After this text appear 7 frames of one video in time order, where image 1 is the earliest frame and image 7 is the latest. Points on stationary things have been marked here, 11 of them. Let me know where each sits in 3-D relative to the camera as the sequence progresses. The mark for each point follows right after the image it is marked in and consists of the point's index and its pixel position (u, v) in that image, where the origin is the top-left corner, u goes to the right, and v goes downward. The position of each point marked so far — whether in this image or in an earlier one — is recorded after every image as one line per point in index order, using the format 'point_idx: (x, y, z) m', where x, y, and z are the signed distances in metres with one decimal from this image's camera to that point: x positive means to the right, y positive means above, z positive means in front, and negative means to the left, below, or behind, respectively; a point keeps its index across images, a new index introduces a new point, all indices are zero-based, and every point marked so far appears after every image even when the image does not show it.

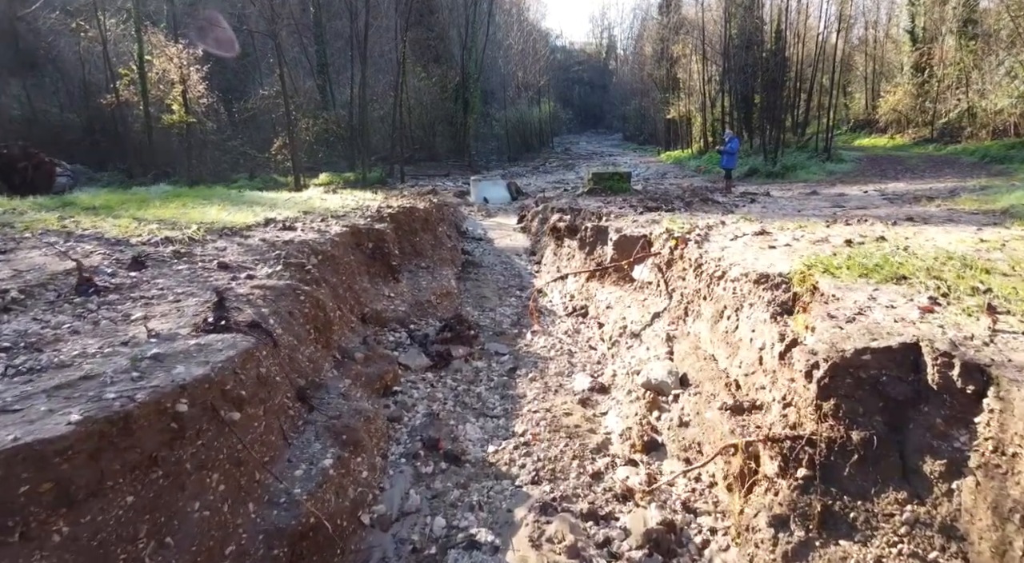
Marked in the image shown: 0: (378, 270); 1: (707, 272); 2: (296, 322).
0: (-2.0, +0.2, +8.9) m
1: (+2.3, +0.1, +7.0) m
2: (-2.0, -0.4, +5.5) m
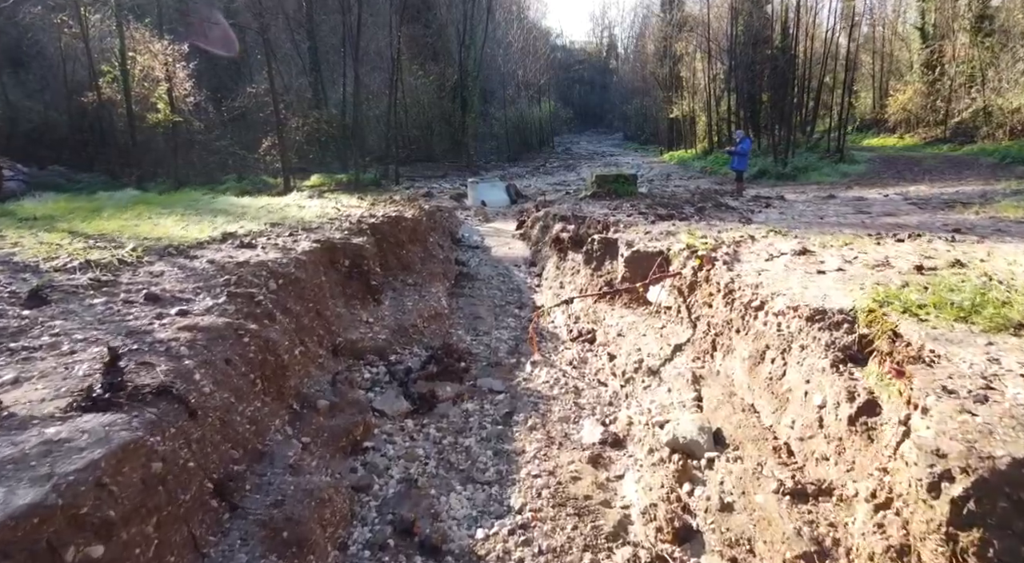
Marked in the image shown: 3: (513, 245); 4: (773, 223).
0: (-2.0, -0.1, +7.7) m
1: (+2.2, -0.2, +5.9) m
2: (-2.0, -0.7, +4.4) m
3: (0.0, +0.9, +15.5) m
4: (+4.9, +1.1, +11.2) m
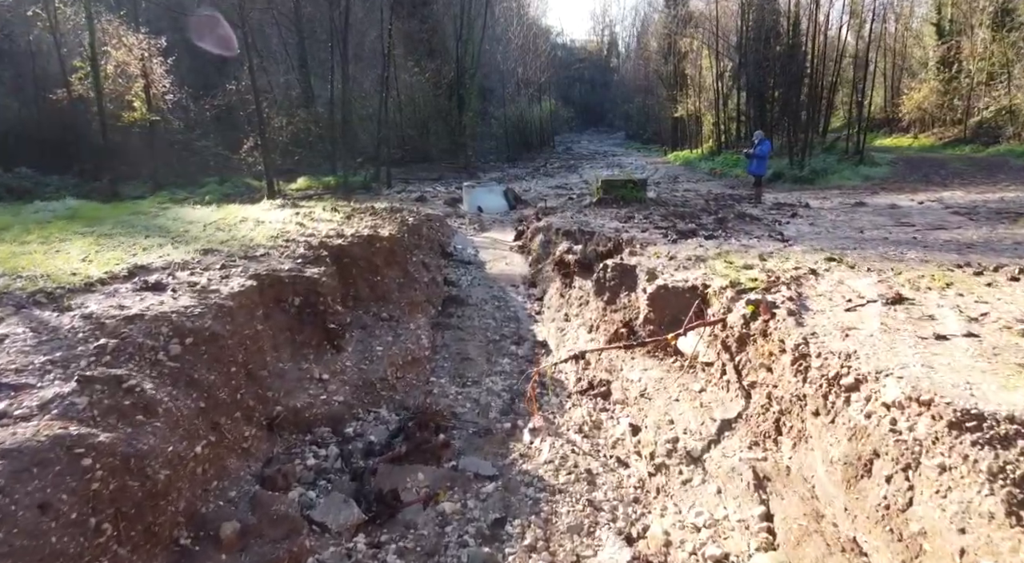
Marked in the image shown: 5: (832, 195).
0: (-2.1, -0.6, +6.1) m
1: (+2.2, -0.6, +4.2) m
2: (-2.1, -1.1, +2.7) m
3: (0.0, +0.5, +13.9) m
4: (+4.8, +0.6, +9.6) m
5: (+10.7, +2.8, +19.9) m
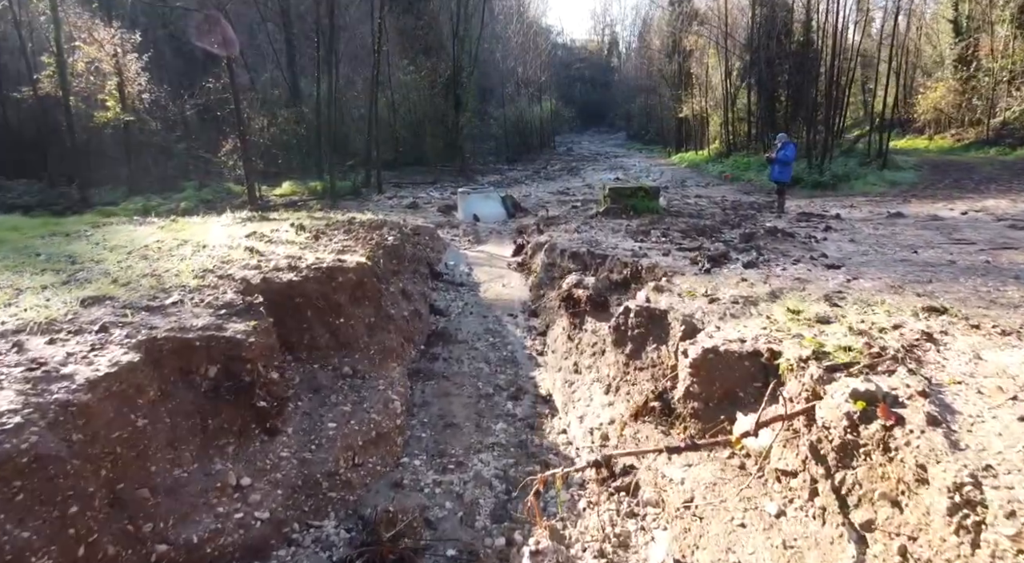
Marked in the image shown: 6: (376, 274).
0: (-2.1, -1.0, +4.4) m
1: (+2.1, -1.1, +2.6) m
2: (-2.1, -1.6, +1.1) m
3: (-0.1, 0.0, +12.2) m
4: (+4.8, +0.2, +7.9) m
5: (+10.6, +2.3, +18.2) m
6: (-1.8, +0.1, +7.9) m
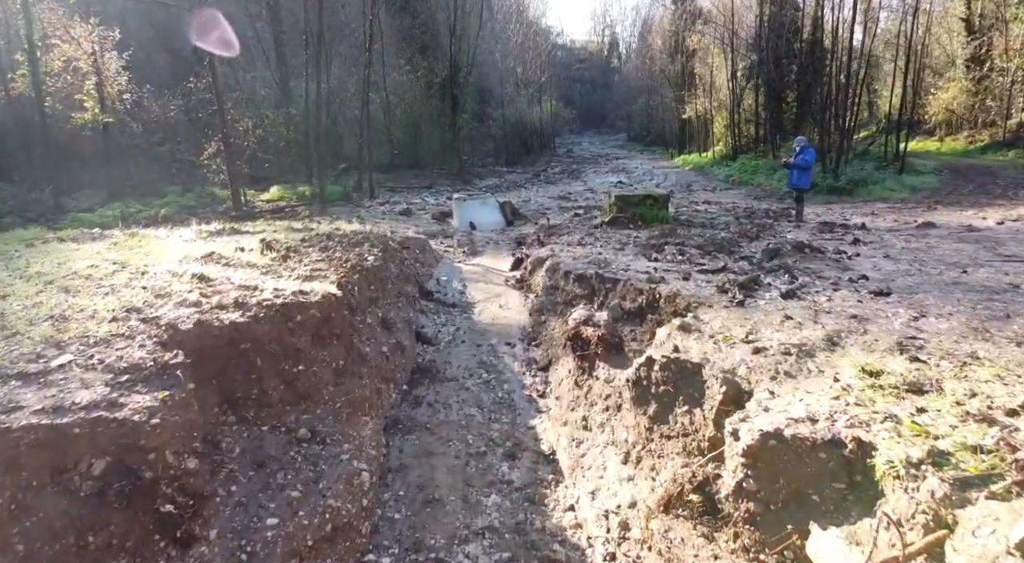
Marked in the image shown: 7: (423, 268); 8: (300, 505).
0: (-2.1, -1.4, +3.2) m
1: (+2.1, -1.5, +1.4) m
2: (-2.1, -1.9, -0.1) m
3: (-0.1, -0.4, +11.0) m
4: (+4.7, -0.2, +6.7) m
5: (+10.6, +2.0, +17.1) m
6: (-1.8, -0.3, +6.7) m
7: (-1.8, +0.3, +12.4) m
8: (-1.5, -1.6, +4.3) m
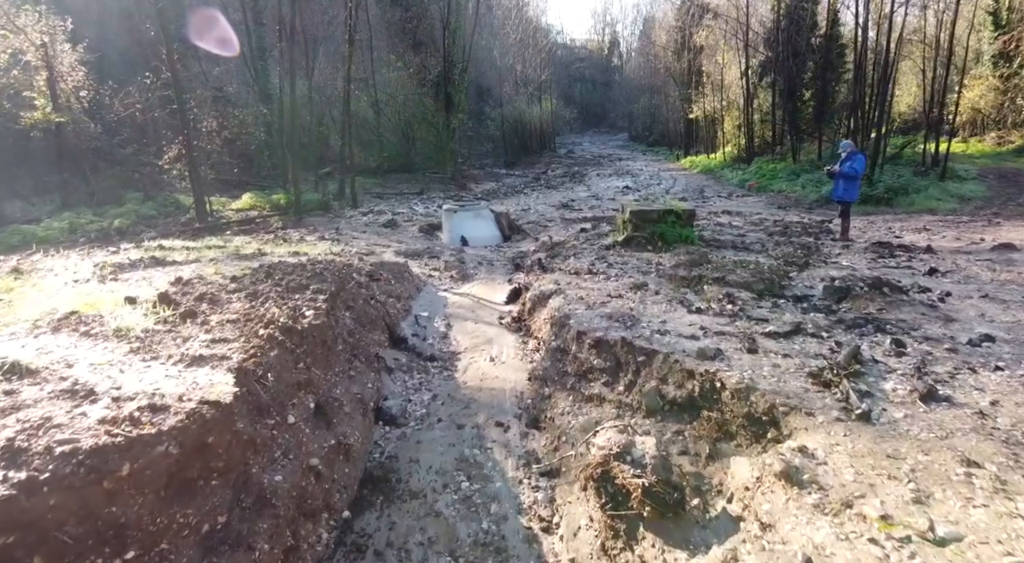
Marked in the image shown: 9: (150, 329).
0: (-2.2, -2.1, +0.9) m
1: (+2.0, -2.1, -1.0) m
2: (-2.2, -2.6, -2.5) m
3: (-0.2, -1.0, +8.7) m
4: (+4.7, -0.9, +4.3) m
5: (+10.5, +1.3, +14.7) m
6: (-1.9, -0.9, +4.3) m
7: (-1.9, -0.4, +10.0) m
8: (-1.6, -2.2, +1.9) m
9: (-3.2, -0.4, +5.4) m
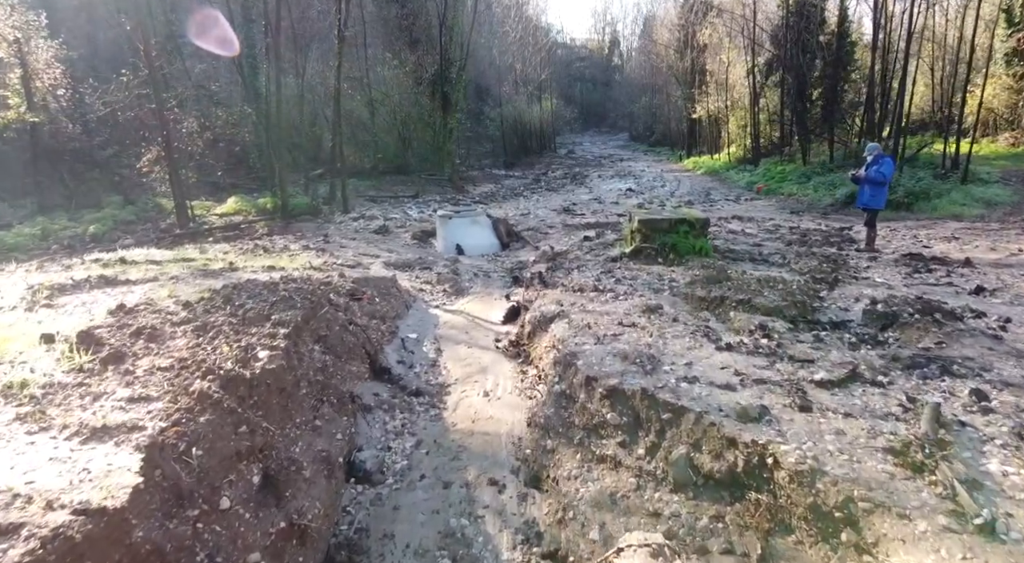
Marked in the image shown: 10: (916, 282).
0: (-2.2, -2.4, -0.2) m
1: (+2.0, -2.4, -2.1) m
2: (-2.2, -2.9, -3.6) m
3: (-0.3, -1.3, +7.6) m
4: (+4.6, -1.2, +3.3) m
5: (+10.5, +1.0, +13.6) m
6: (-2.0, -1.2, +3.3) m
7: (-1.9, -0.7, +9.0) m
8: (-1.6, -2.5, +0.9) m
9: (-3.3, -0.7, +4.3) m
10: (+6.5, 0.0, +9.6) m
